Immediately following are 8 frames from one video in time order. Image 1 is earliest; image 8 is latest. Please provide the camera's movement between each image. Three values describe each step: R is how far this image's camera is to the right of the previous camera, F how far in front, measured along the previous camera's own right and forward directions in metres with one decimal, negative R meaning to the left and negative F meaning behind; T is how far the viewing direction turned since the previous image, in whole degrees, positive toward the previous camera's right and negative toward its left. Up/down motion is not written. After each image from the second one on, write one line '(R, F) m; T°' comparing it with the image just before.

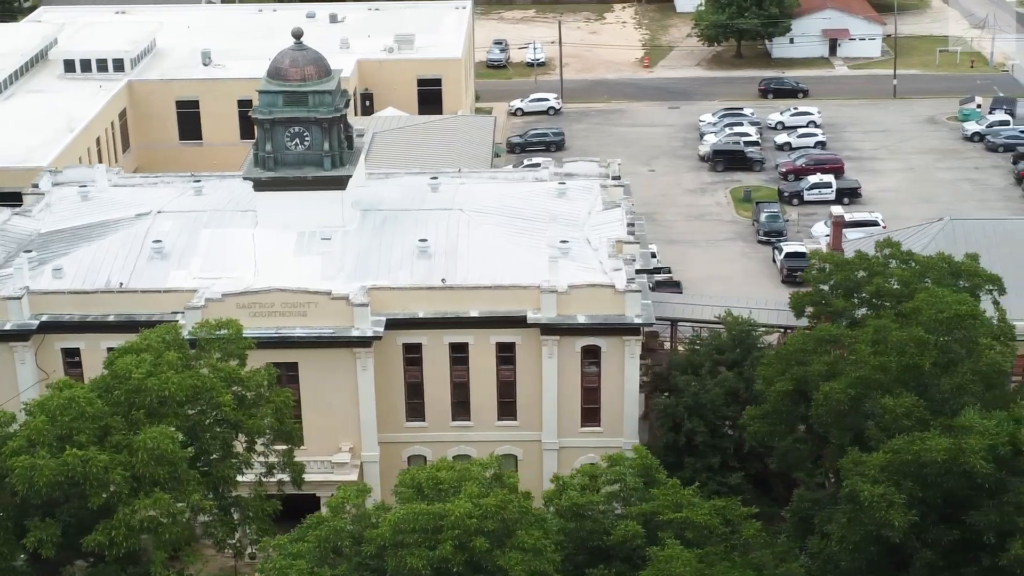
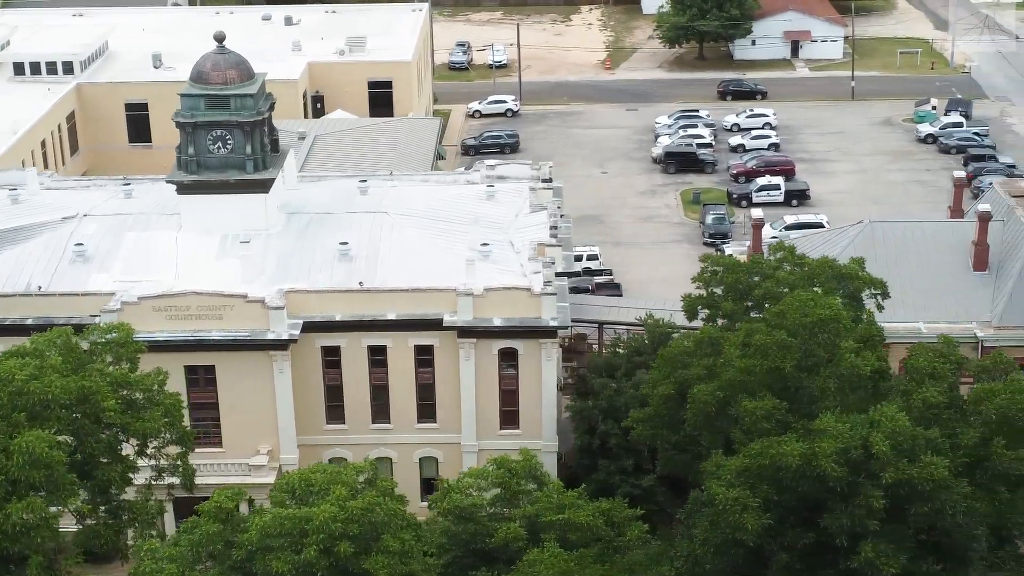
(+2.5, -0.1) m; 0°
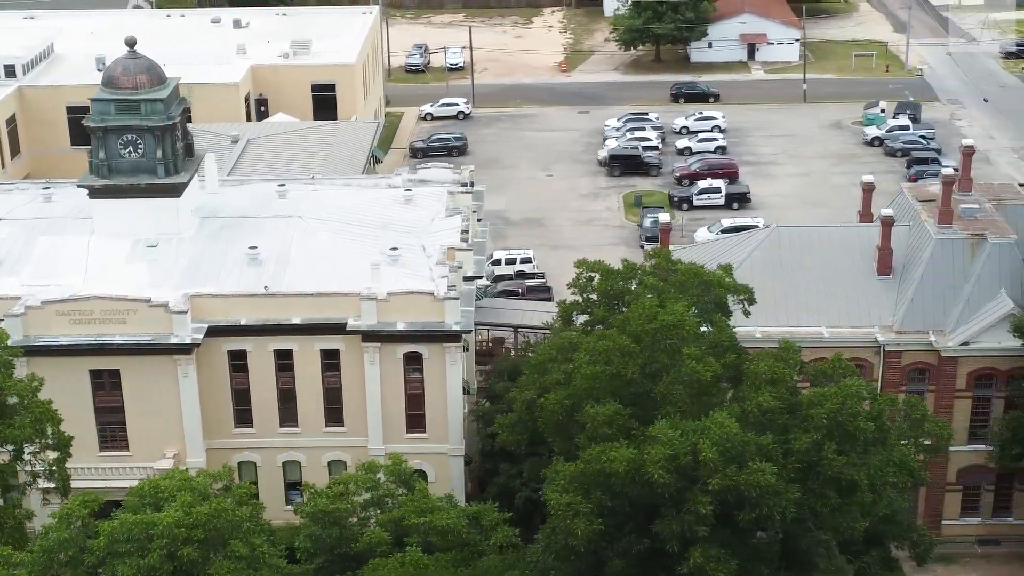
(+2.9, -0.2) m; 0°
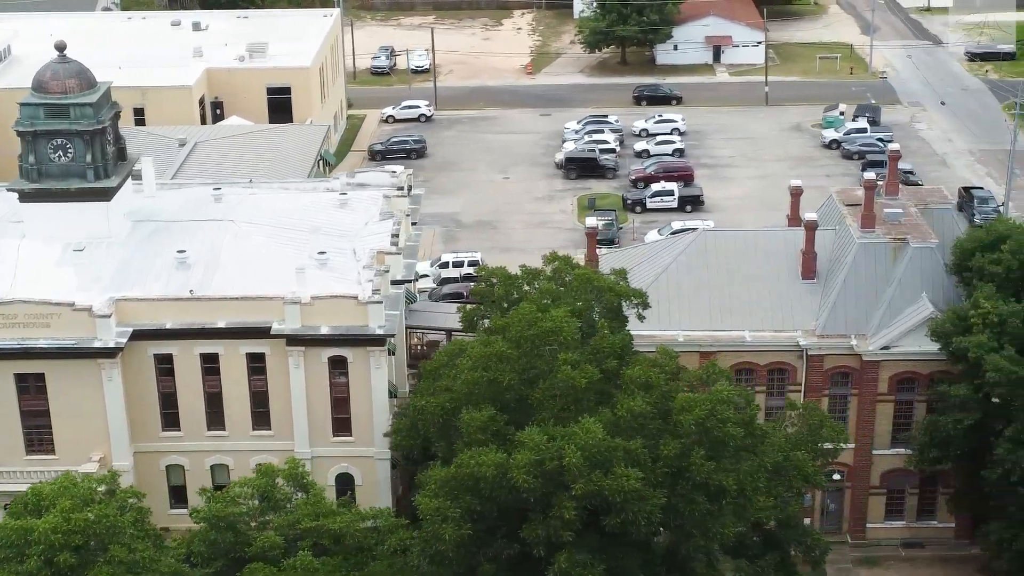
(+2.3, -0.2) m; 0°
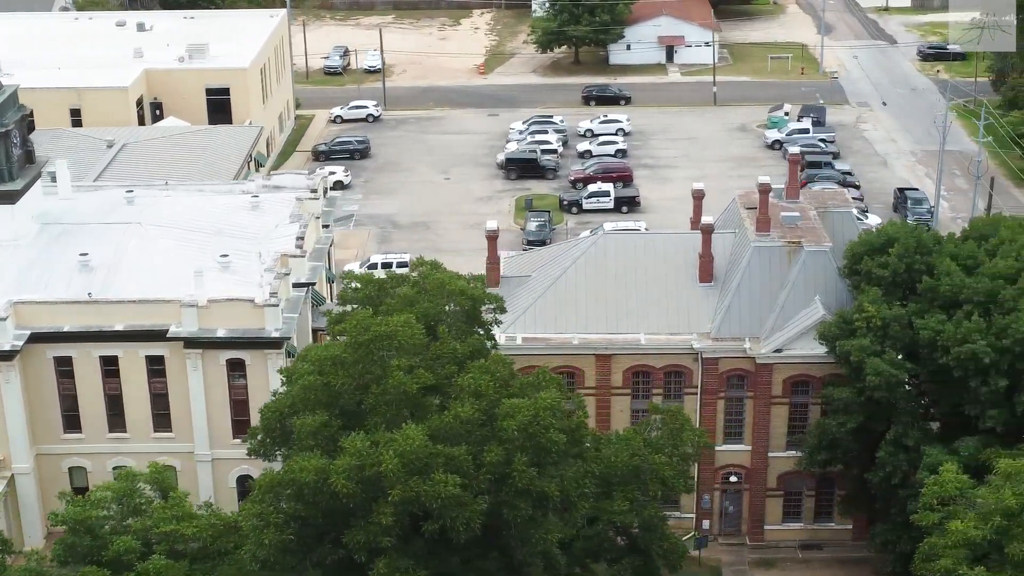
(+3.1, -0.2) m; 0°
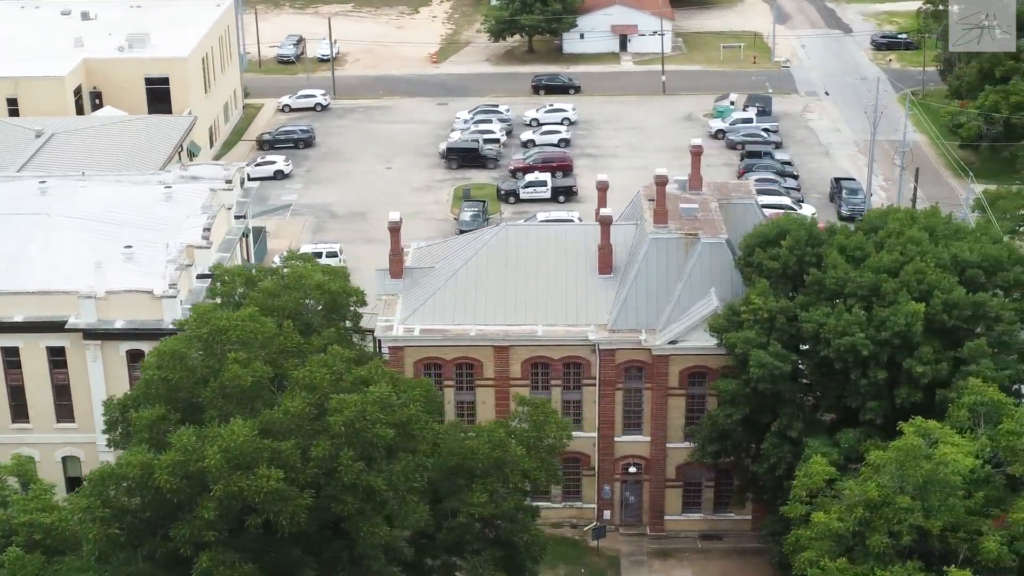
(+3.1, -0.2) m; 0°
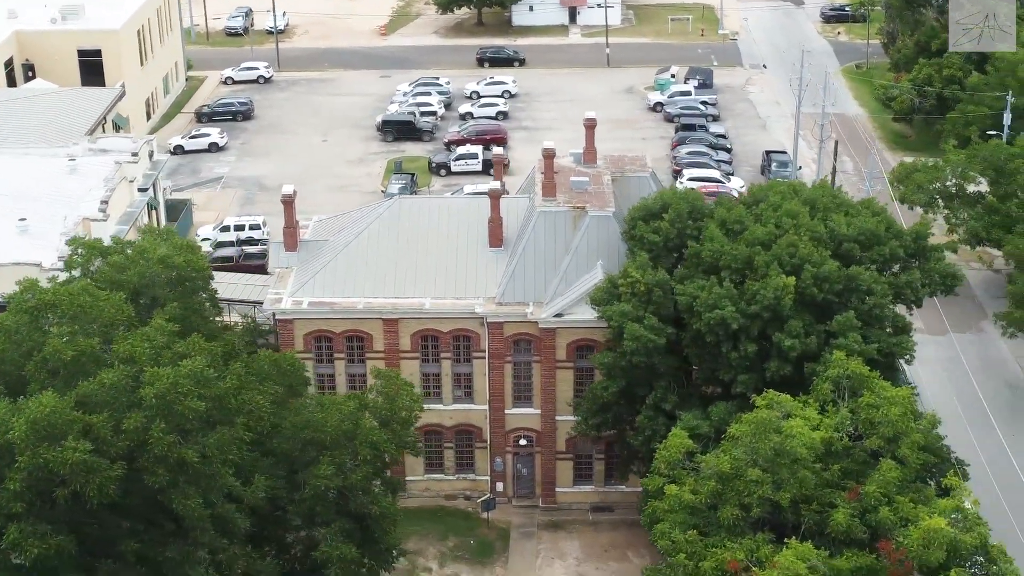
(+3.4, -0.1) m; 0°
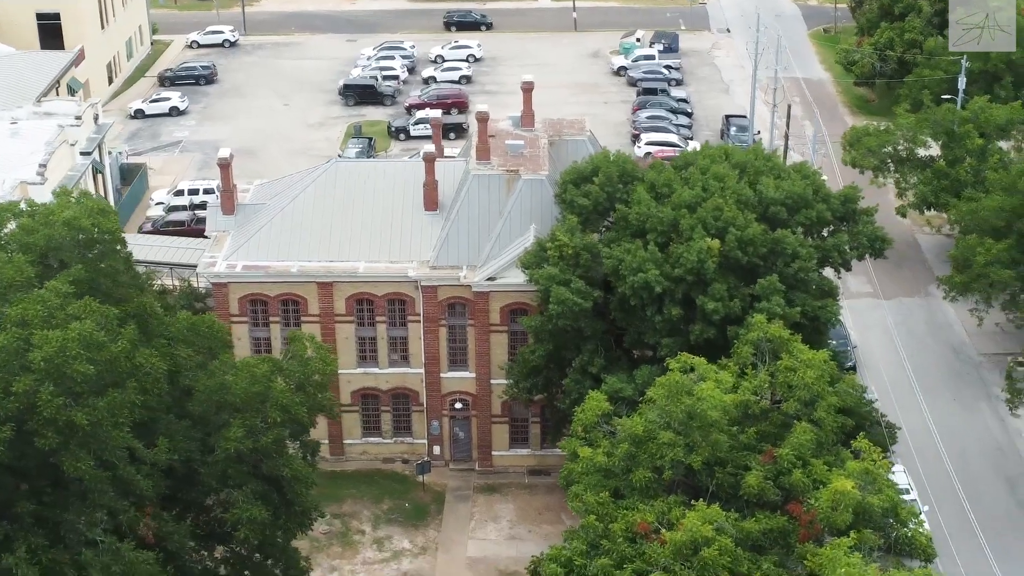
(+2.0, 0.0) m; 0°
